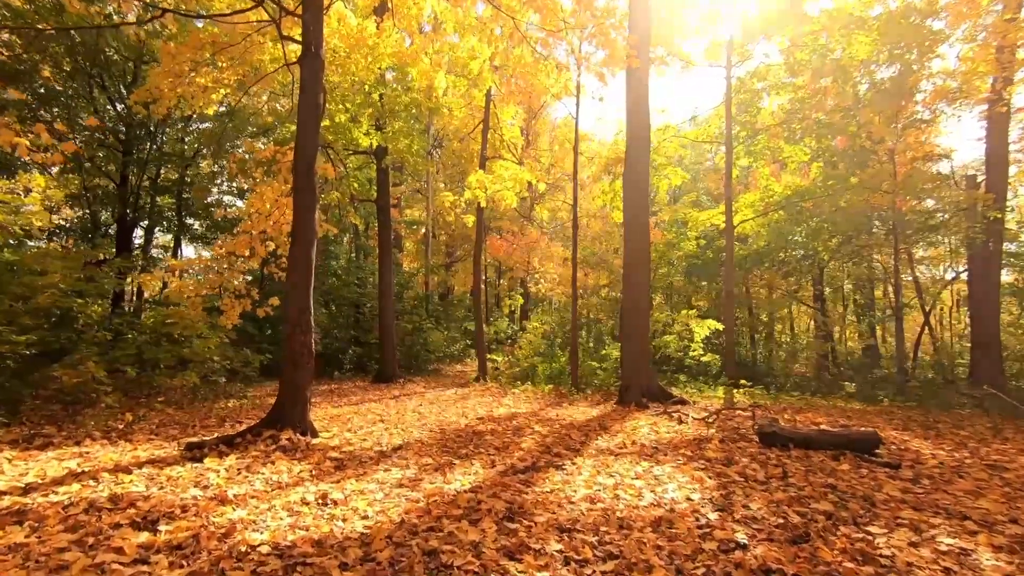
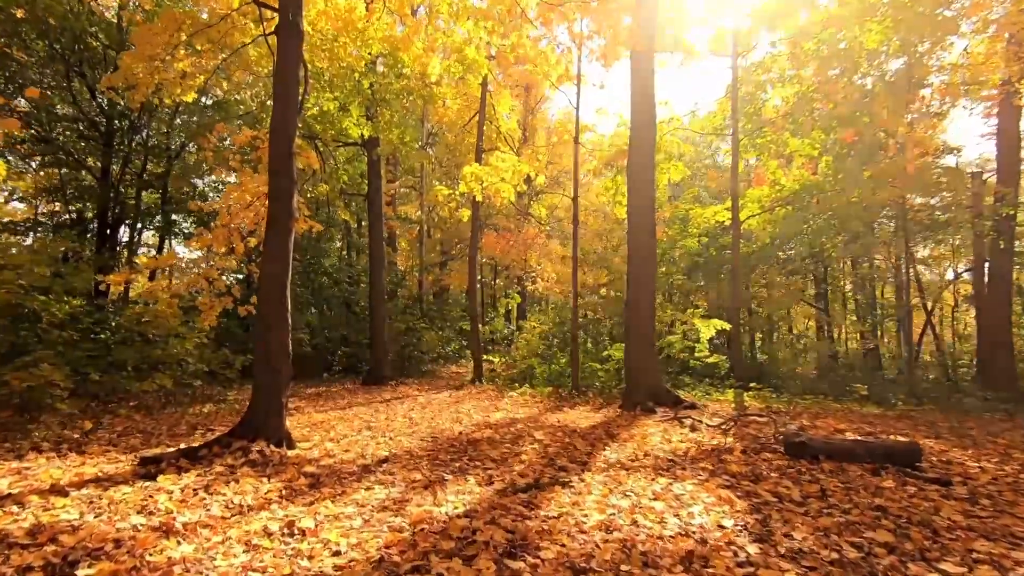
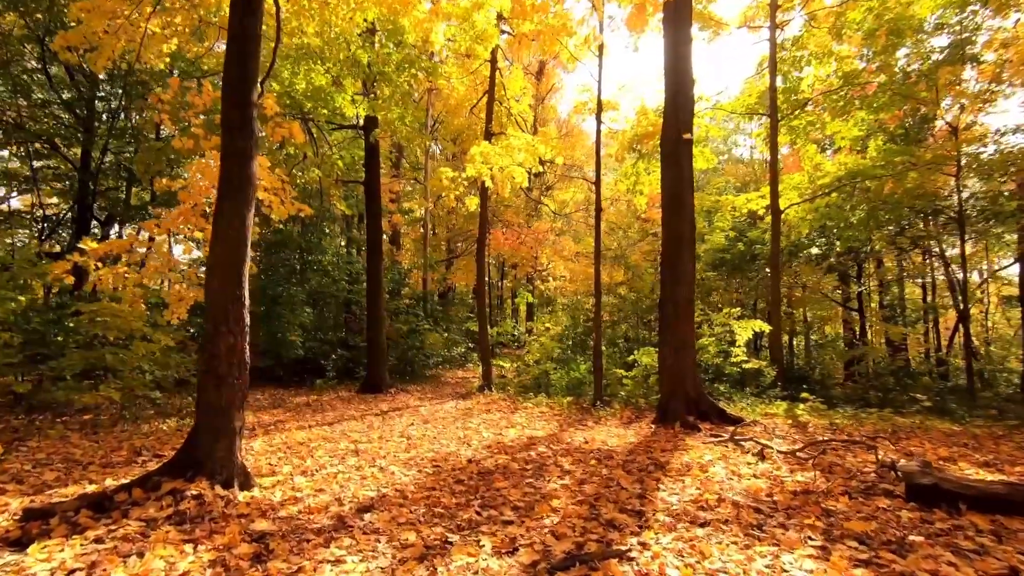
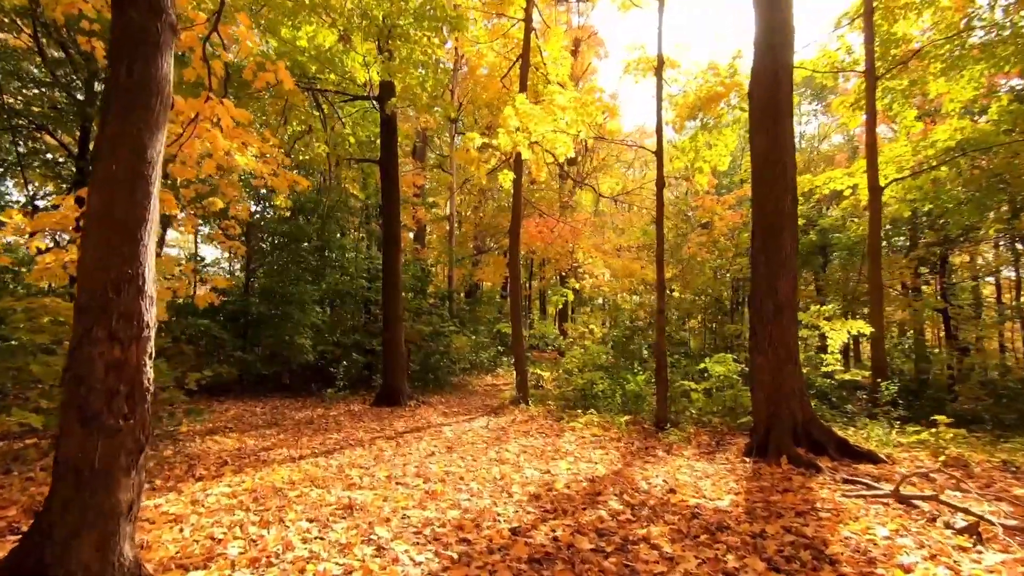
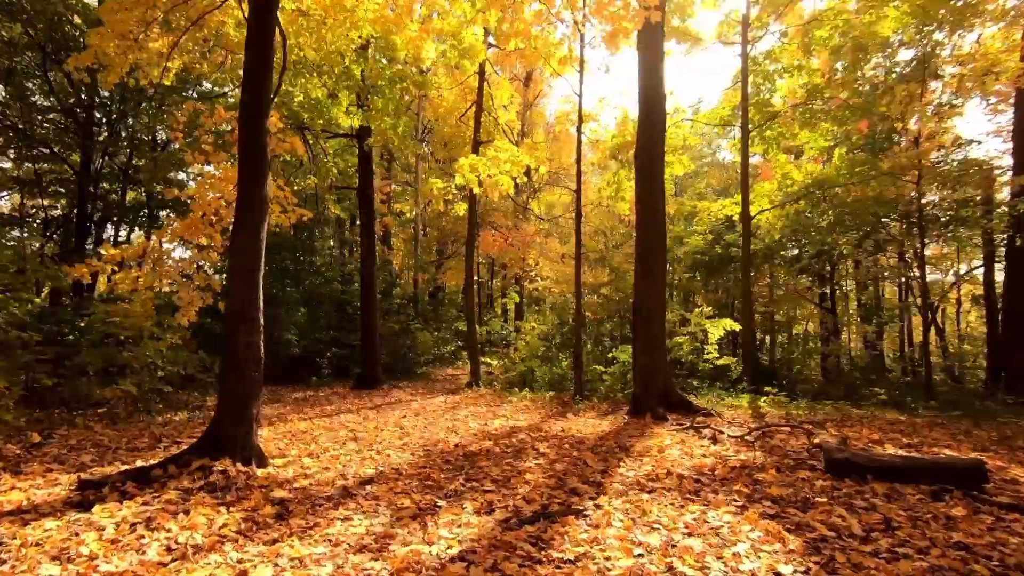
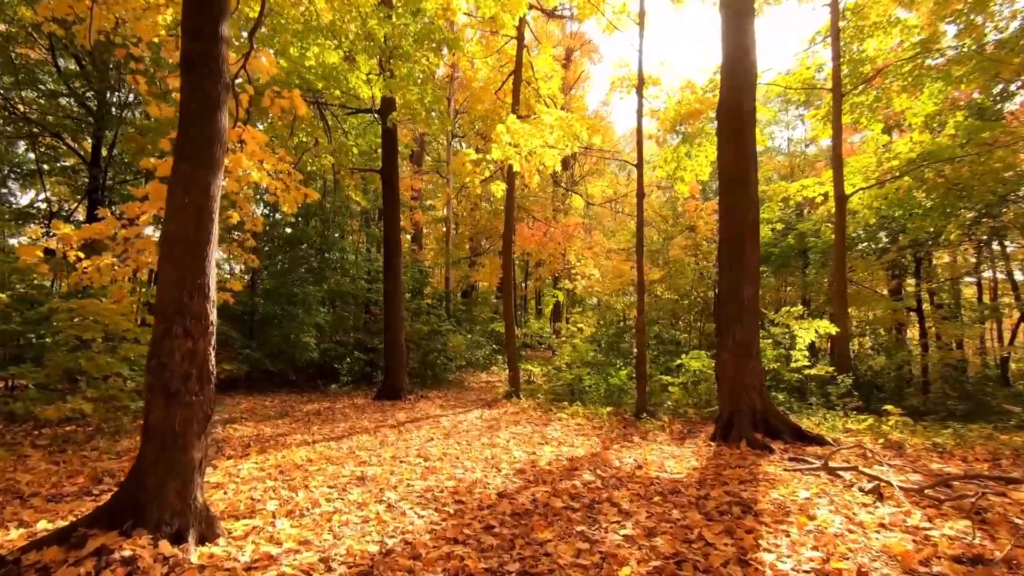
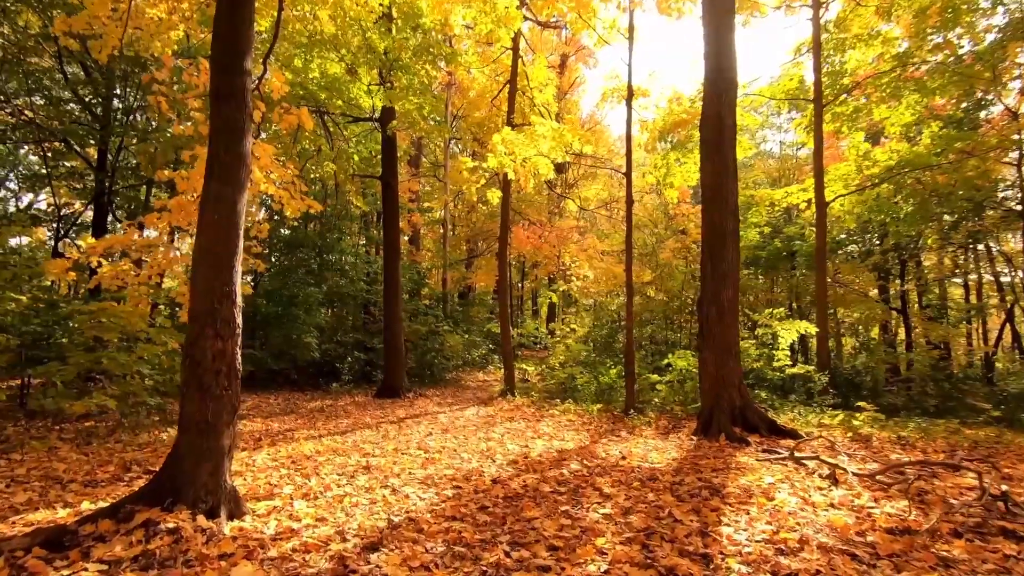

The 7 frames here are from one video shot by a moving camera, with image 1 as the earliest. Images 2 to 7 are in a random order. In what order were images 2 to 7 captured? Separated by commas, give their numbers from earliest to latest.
2, 5, 3, 7, 6, 4
